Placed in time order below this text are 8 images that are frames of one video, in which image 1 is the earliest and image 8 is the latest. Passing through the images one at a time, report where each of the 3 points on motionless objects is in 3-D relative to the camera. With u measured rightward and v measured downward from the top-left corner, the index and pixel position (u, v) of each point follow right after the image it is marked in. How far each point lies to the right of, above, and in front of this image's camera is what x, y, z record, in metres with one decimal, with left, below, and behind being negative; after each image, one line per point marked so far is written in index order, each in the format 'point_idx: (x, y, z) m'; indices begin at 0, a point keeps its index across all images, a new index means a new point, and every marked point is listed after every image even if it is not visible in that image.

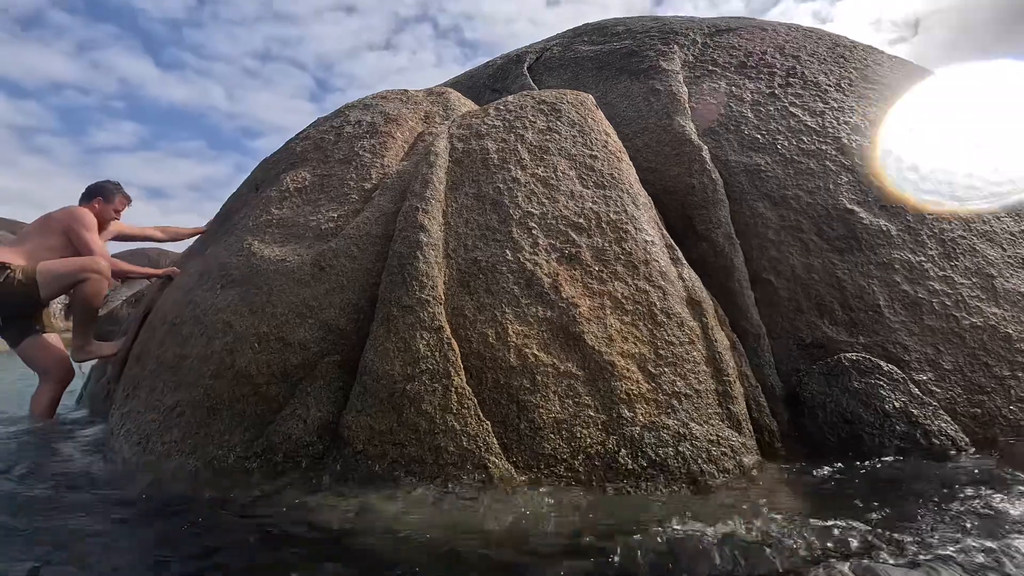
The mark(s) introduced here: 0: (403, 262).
0: (-0.5, +0.1, +2.6) m
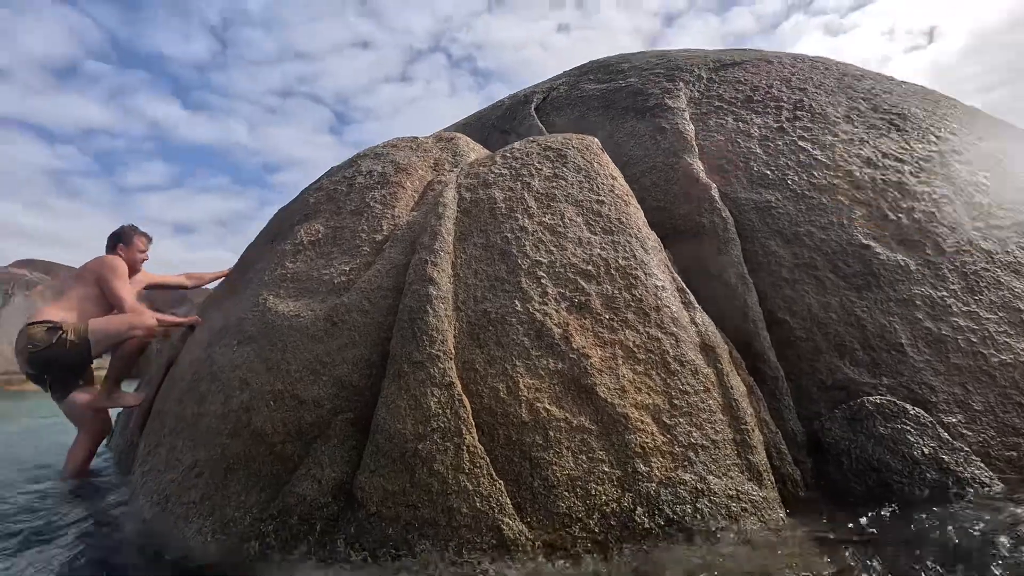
0: (-0.4, -0.1, +2.6) m
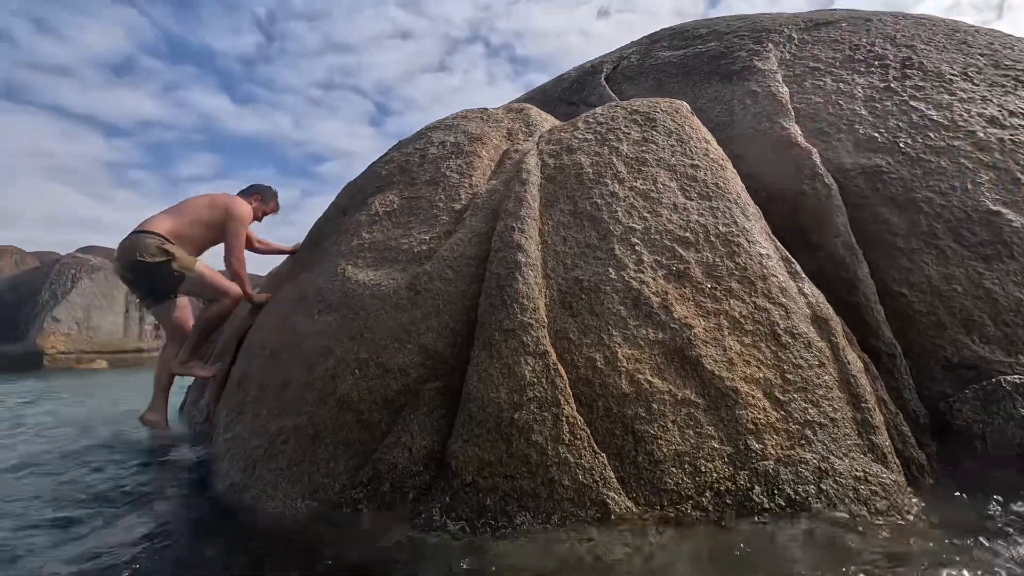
0: (0.0, 0.0, +2.5) m
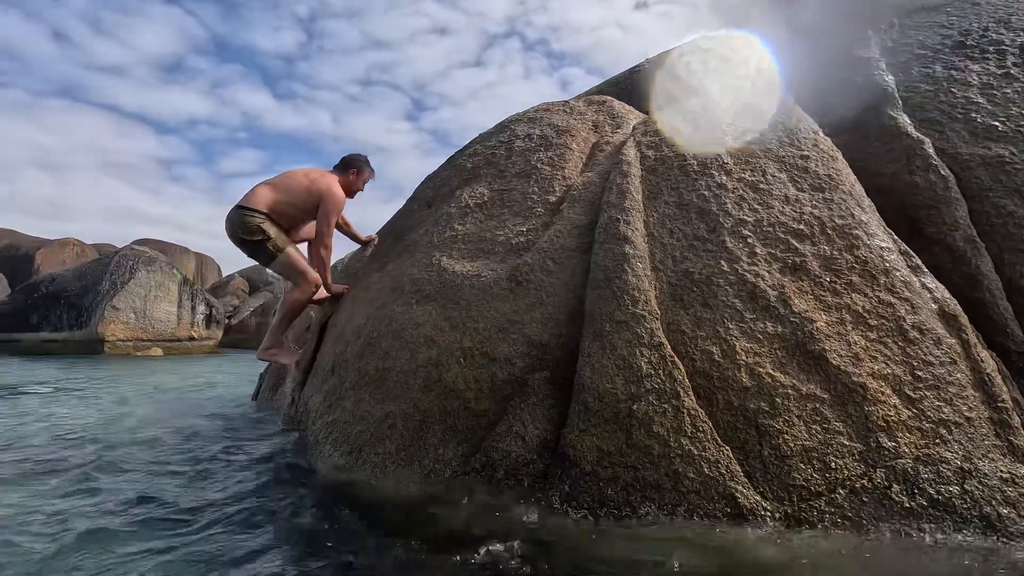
0: (+0.4, +0.1, +2.5) m
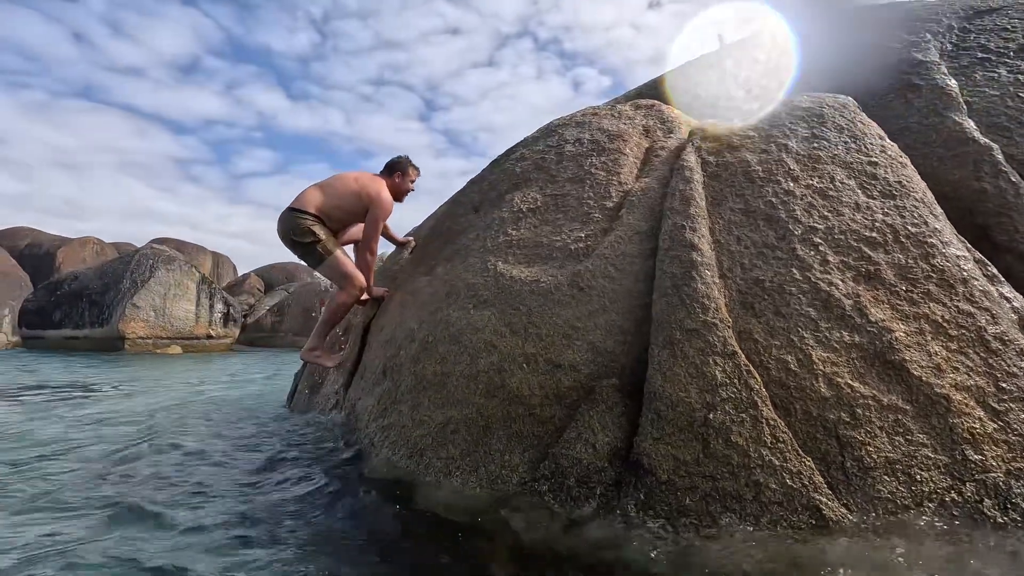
0: (+0.7, 0.0, +2.5) m
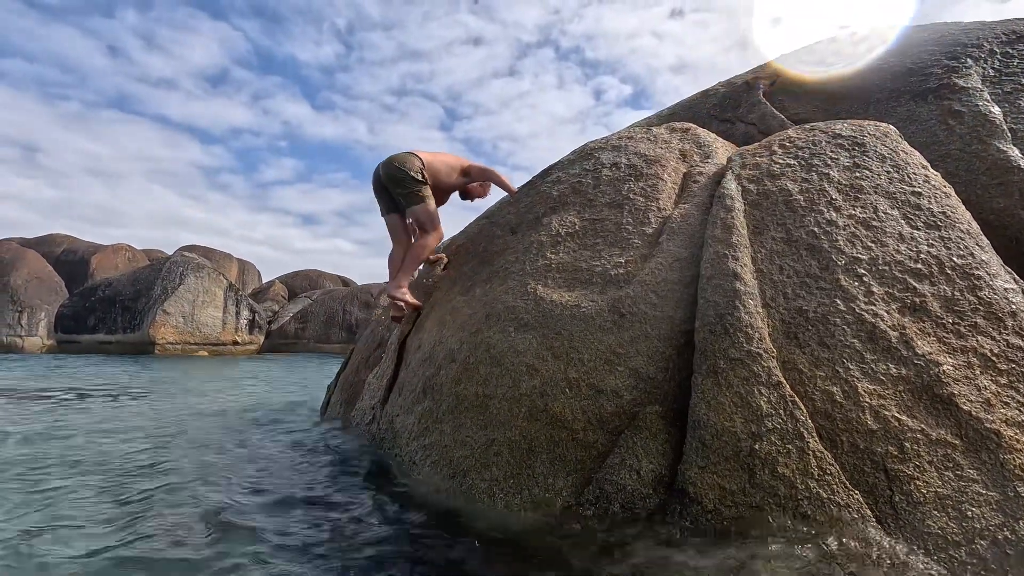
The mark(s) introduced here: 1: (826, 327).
0: (+0.9, -0.1, +2.5) m
1: (+1.2, -0.2, +2.4) m
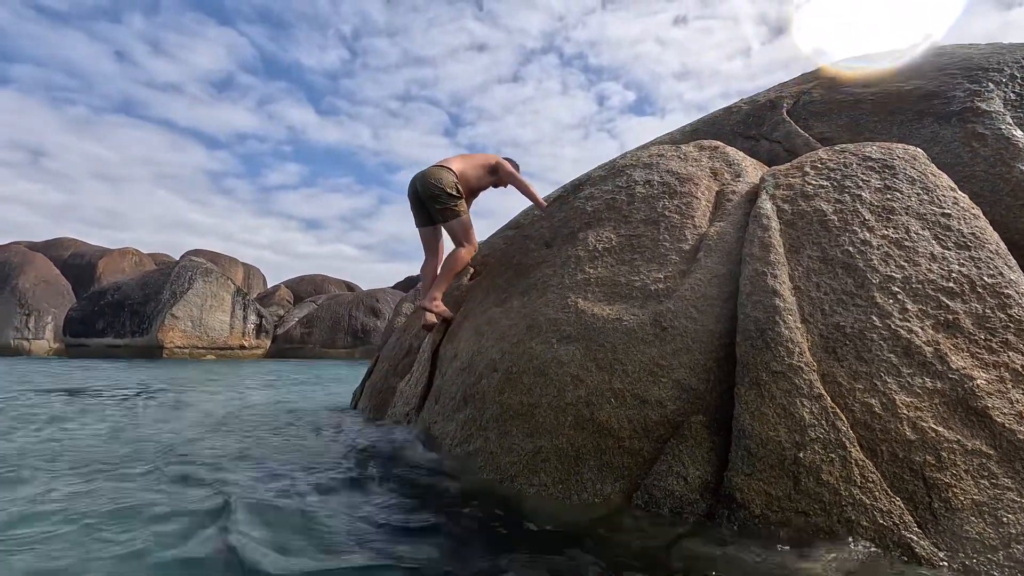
0: (+1.1, -0.2, +2.7) m
1: (+1.5, -0.2, +2.6) m
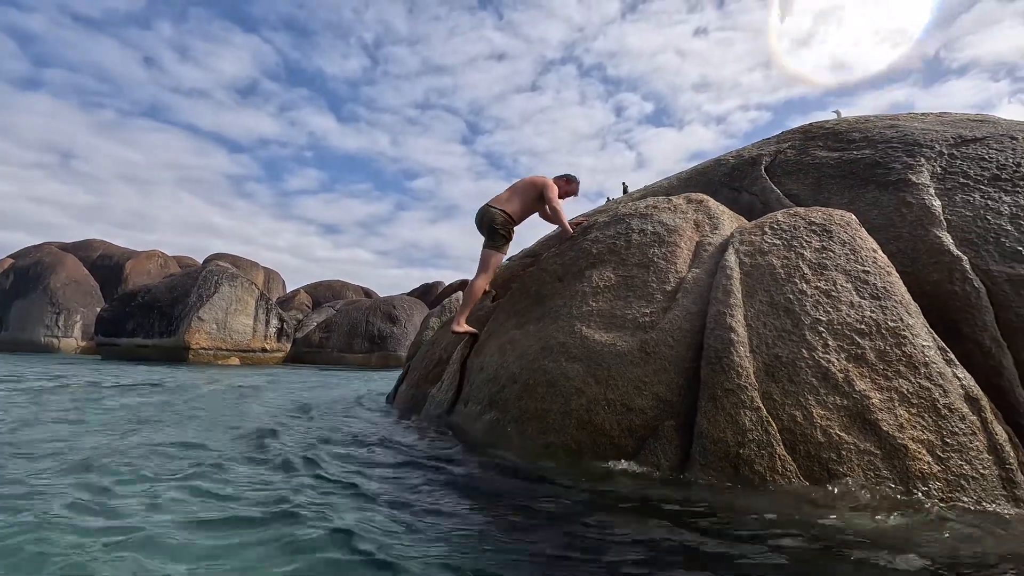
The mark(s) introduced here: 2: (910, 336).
0: (+1.2, -0.4, +3.5) m
1: (+1.6, -0.4, +3.4) m
2: (+2.2, -0.3, +3.4) m
